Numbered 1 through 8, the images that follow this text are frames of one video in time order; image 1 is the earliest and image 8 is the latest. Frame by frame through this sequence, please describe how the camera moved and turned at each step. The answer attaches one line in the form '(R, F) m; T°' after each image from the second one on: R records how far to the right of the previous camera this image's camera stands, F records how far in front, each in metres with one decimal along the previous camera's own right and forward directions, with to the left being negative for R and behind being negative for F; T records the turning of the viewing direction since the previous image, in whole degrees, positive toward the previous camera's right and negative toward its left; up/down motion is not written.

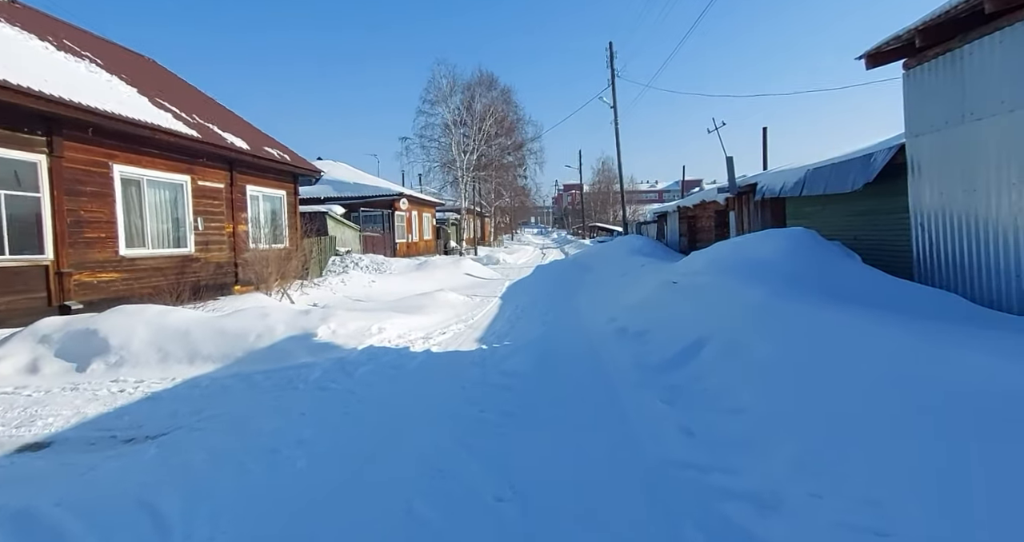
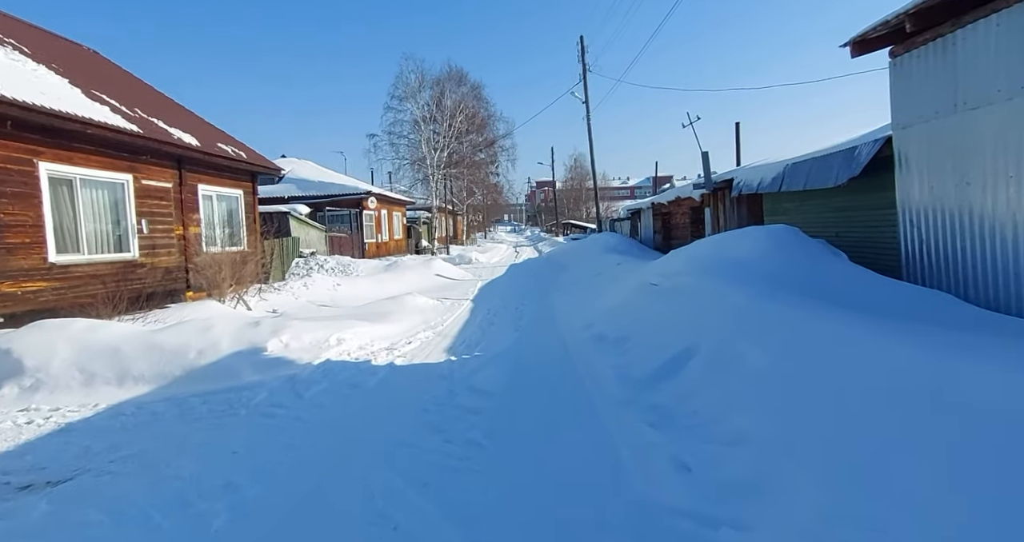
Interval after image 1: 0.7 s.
(+0.1, +0.5) m; +3°
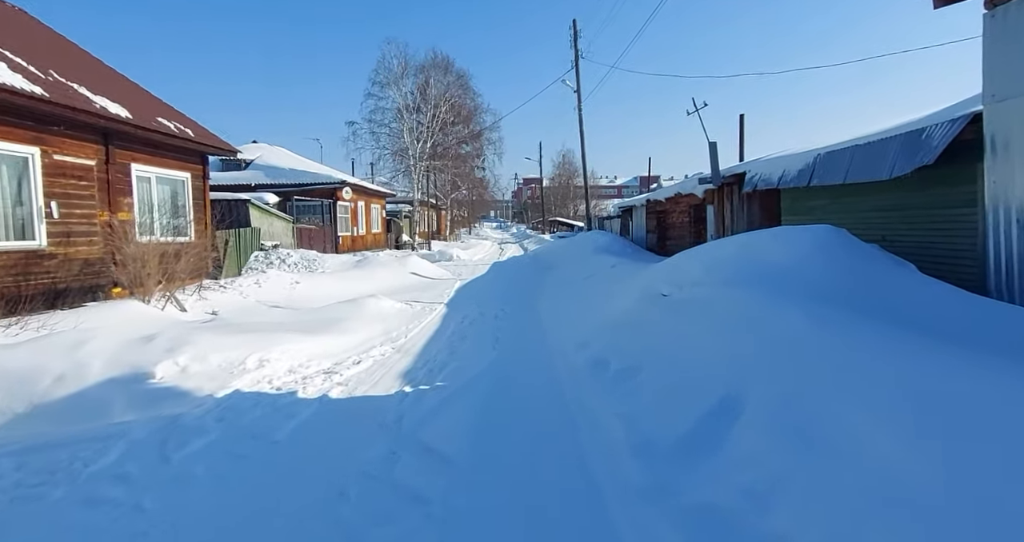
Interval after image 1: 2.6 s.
(+0.1, +1.4) m; +2°
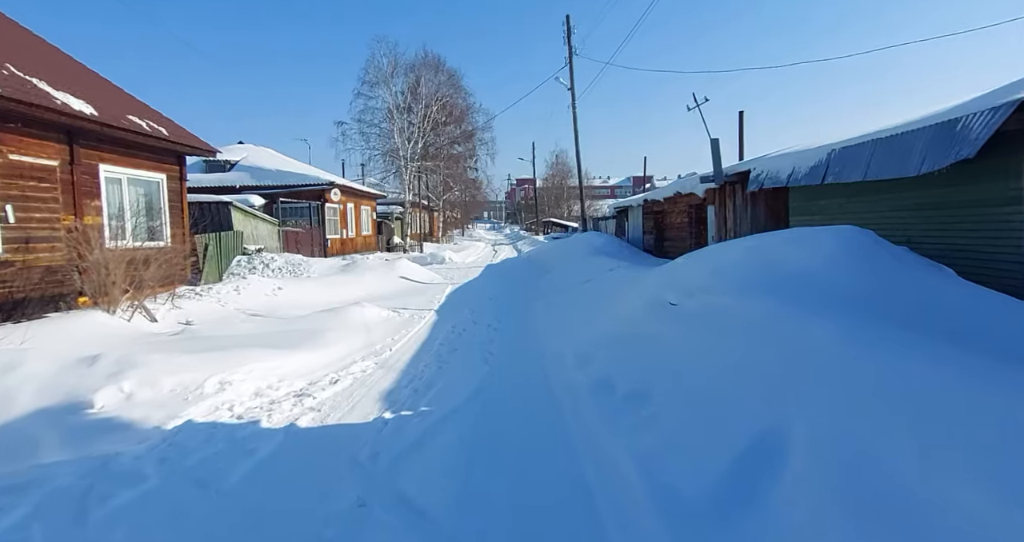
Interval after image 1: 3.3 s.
(0.0, +0.5) m; +1°
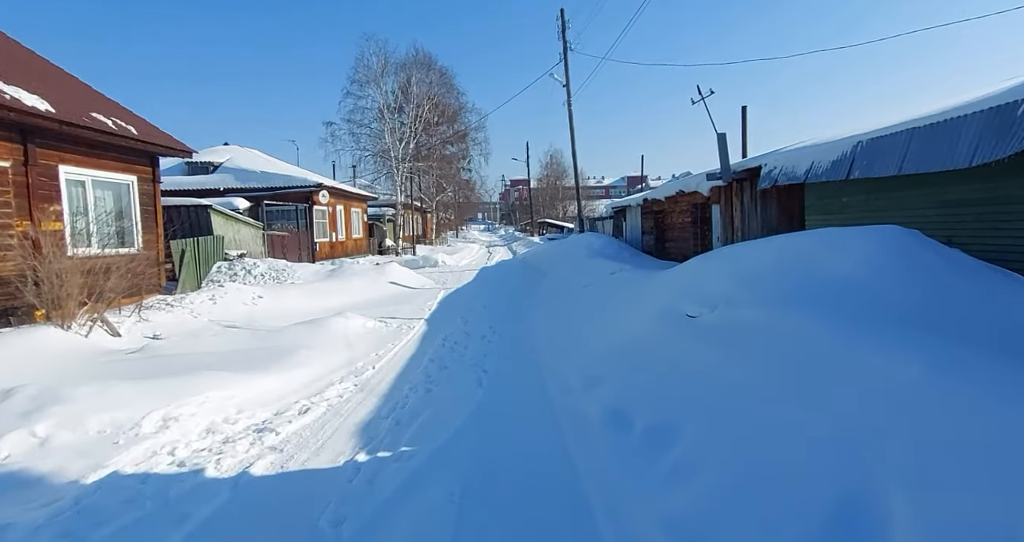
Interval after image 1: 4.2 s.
(0.0, +0.6) m; +1°
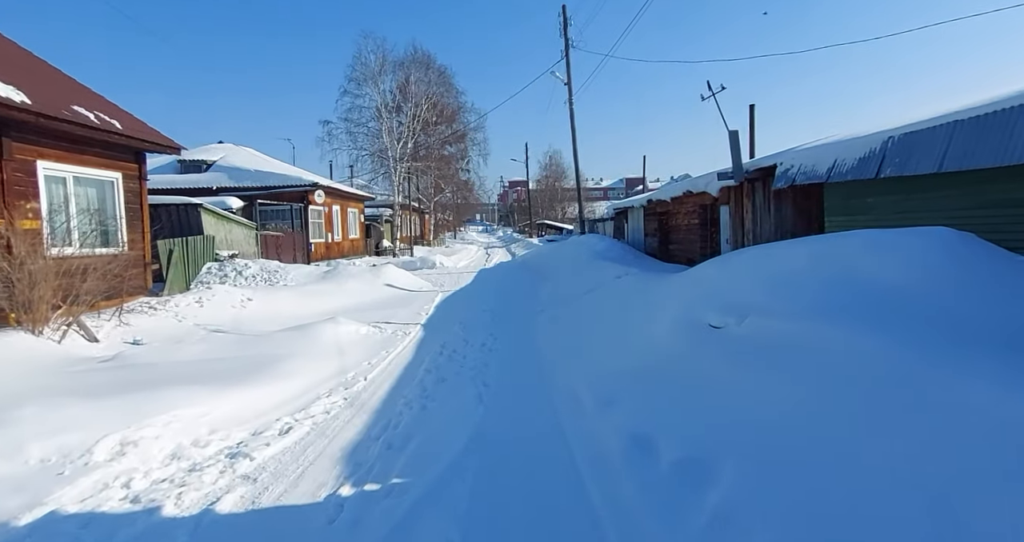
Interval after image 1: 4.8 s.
(-0.1, +0.4) m; 0°
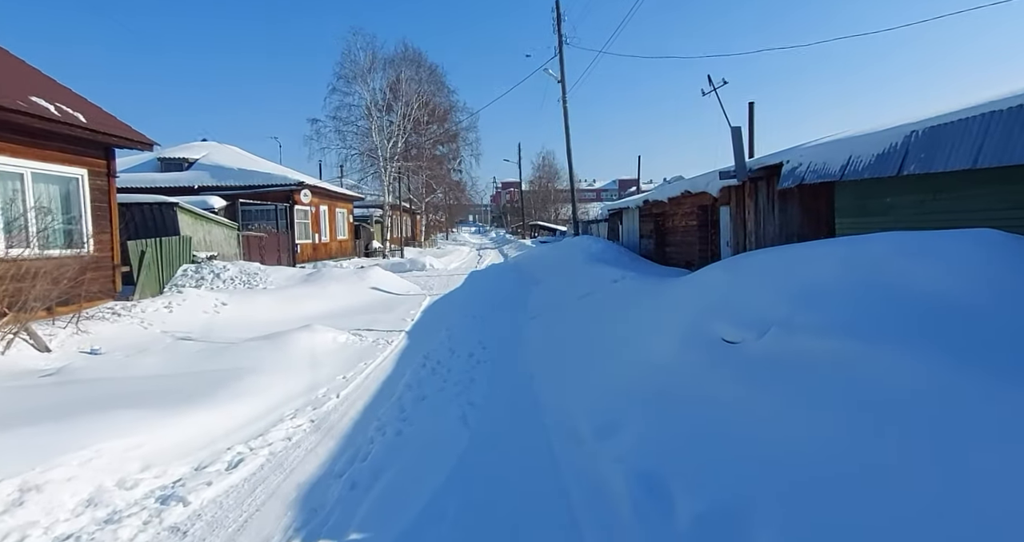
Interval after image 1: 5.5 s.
(0.0, +0.5) m; +1°
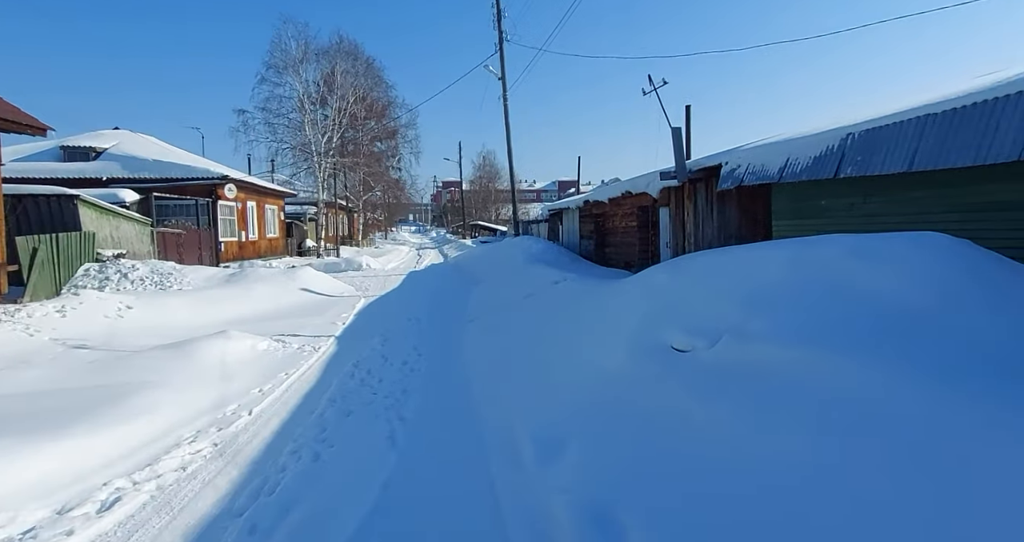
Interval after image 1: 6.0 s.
(0.0, +0.3) m; +6°
